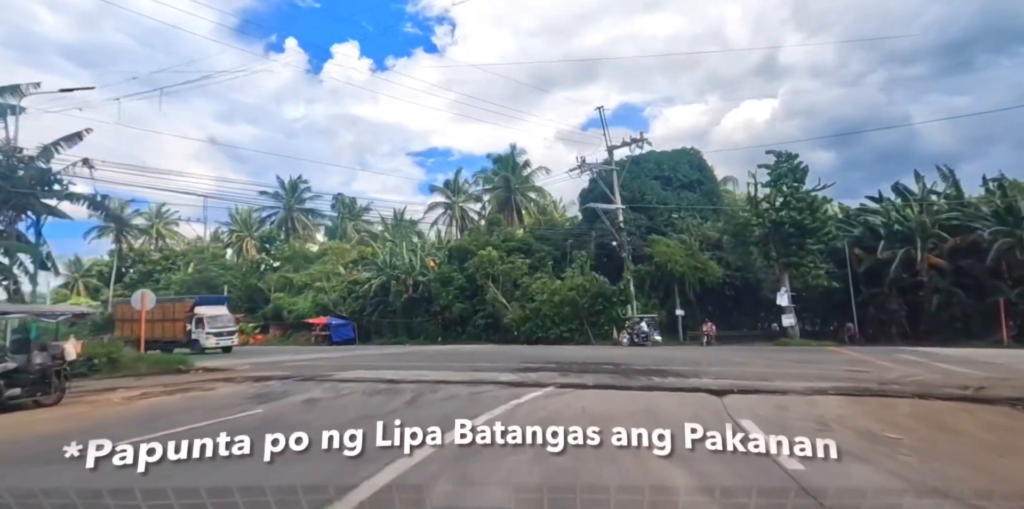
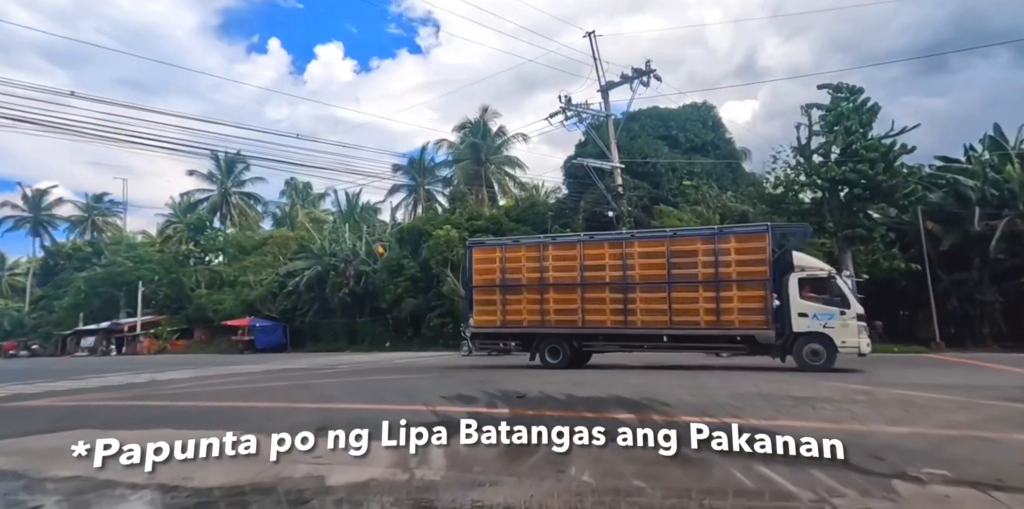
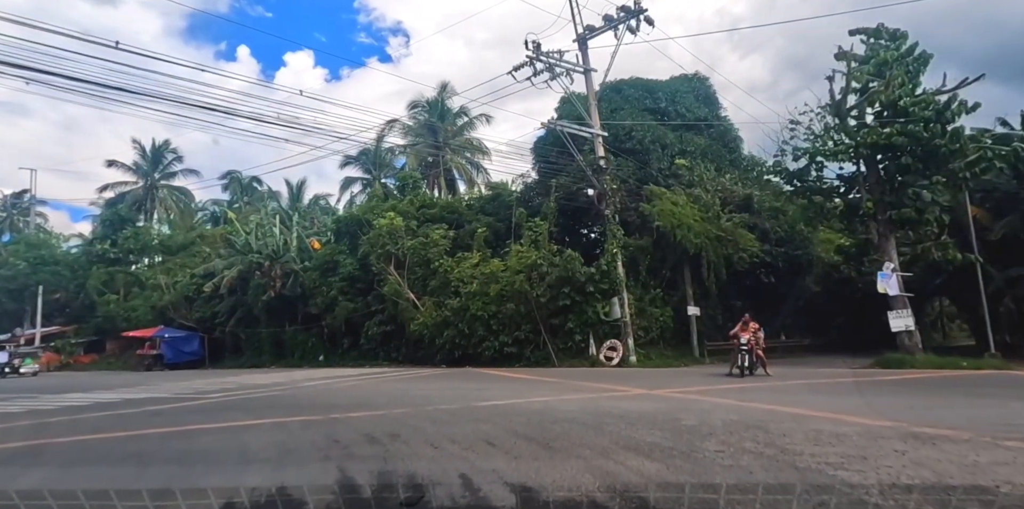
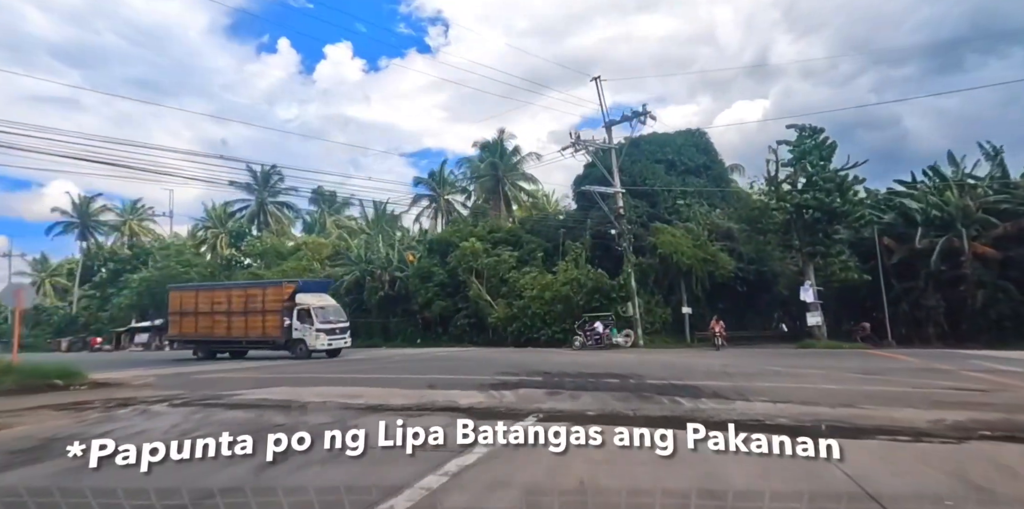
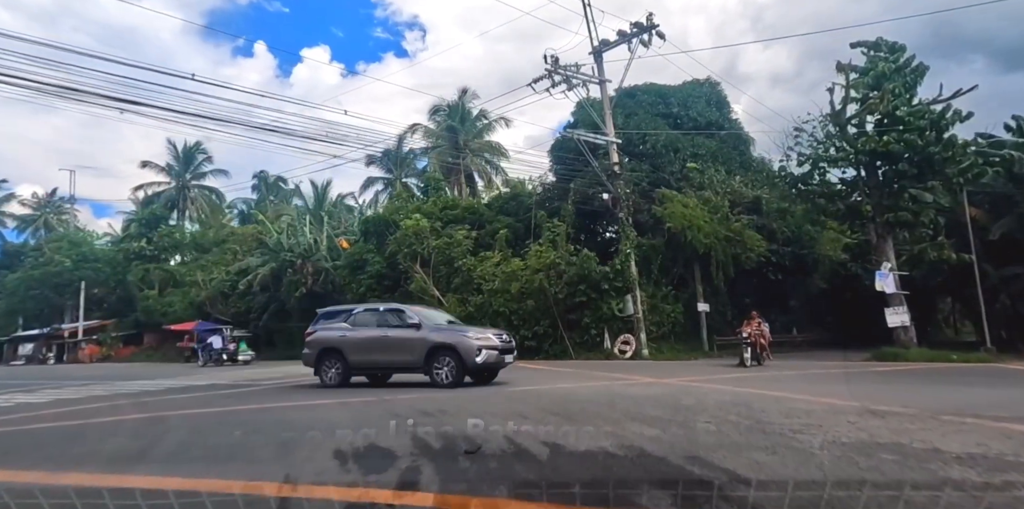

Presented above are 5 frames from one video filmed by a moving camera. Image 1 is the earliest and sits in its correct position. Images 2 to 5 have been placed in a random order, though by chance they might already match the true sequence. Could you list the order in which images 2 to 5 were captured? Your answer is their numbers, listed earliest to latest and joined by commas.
4, 2, 5, 3
